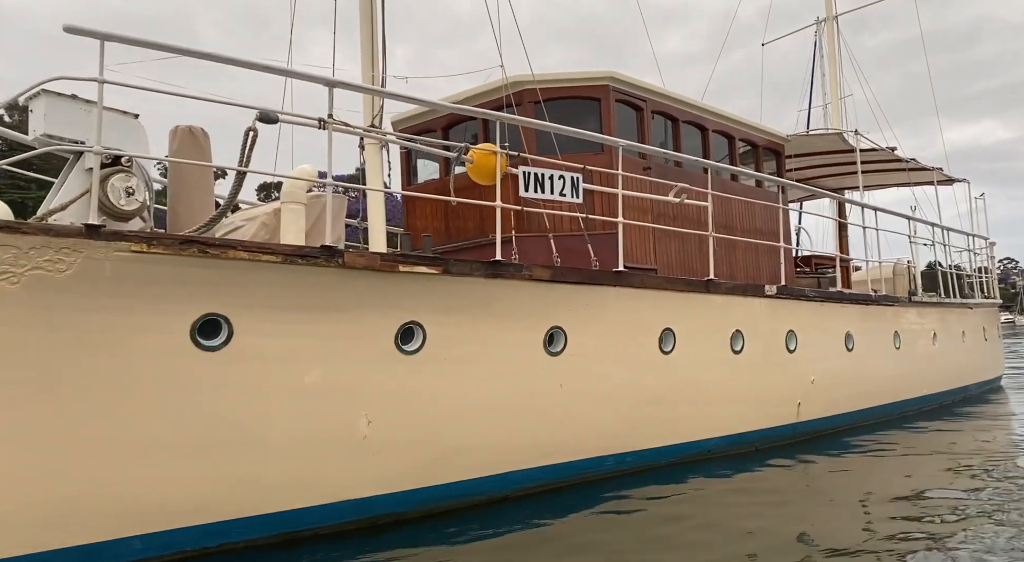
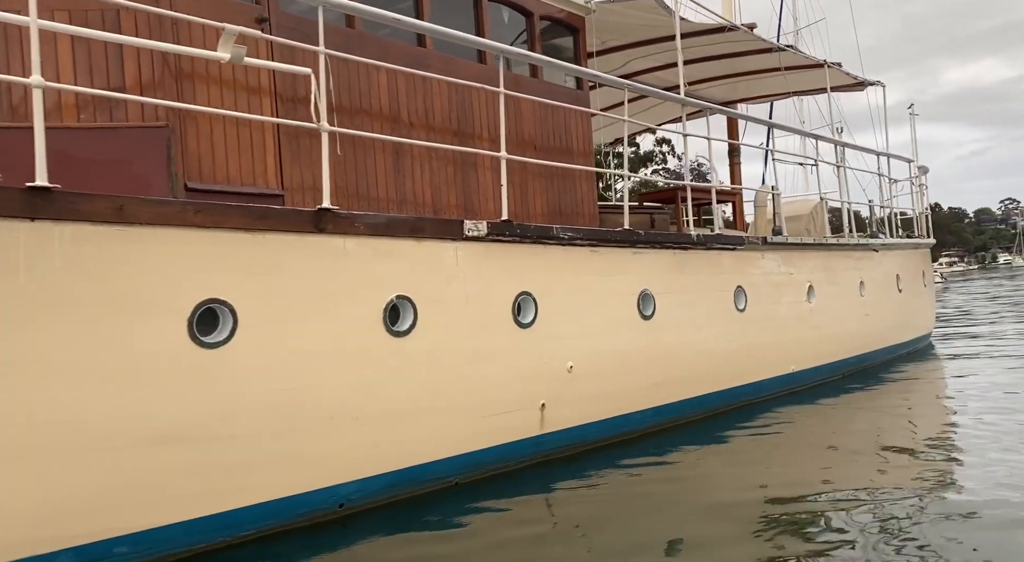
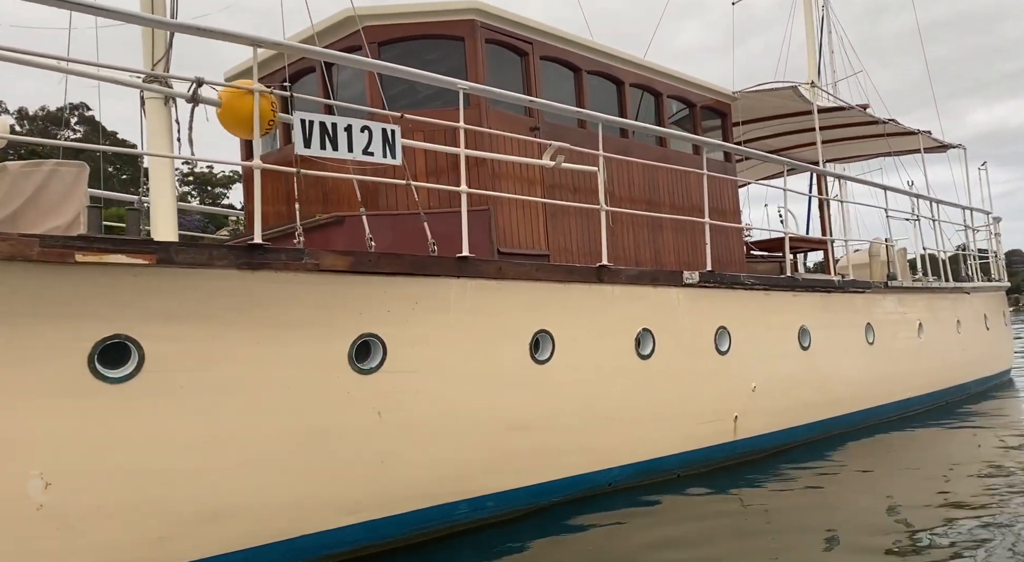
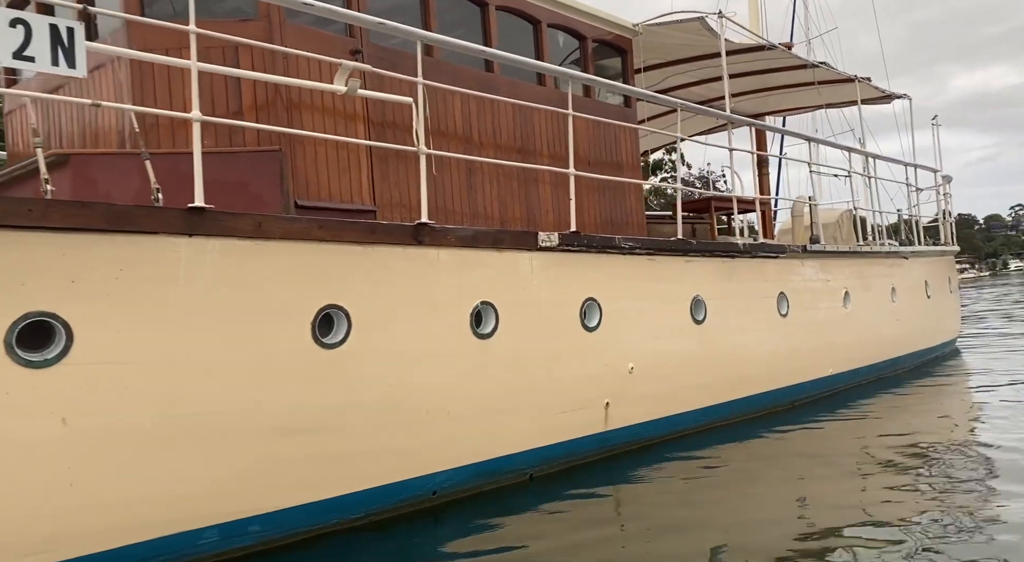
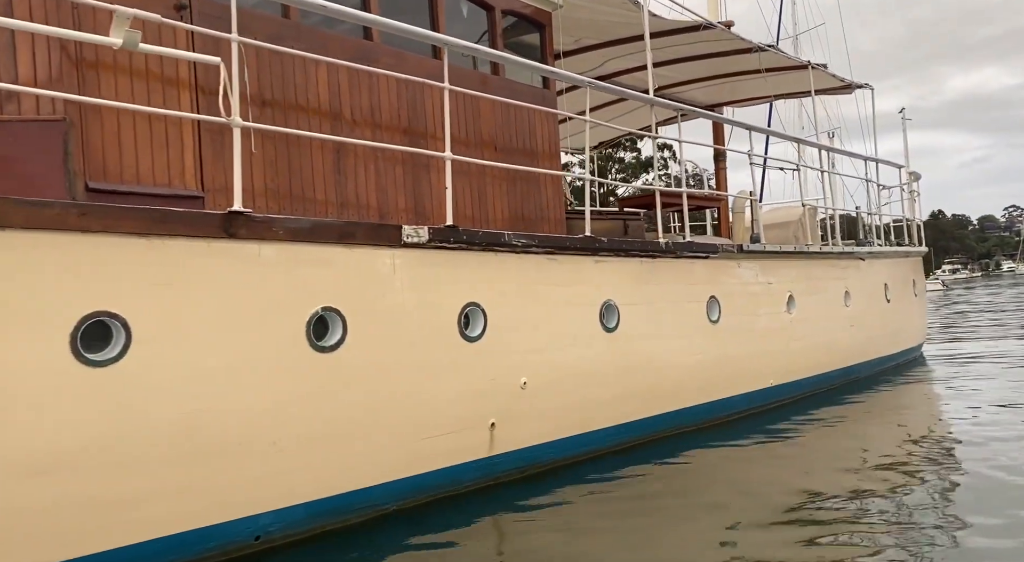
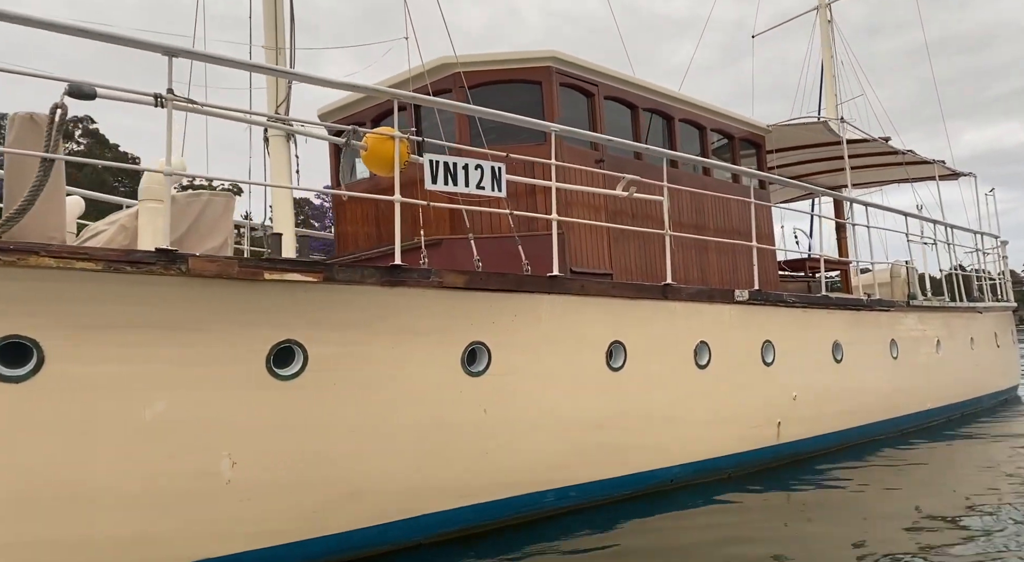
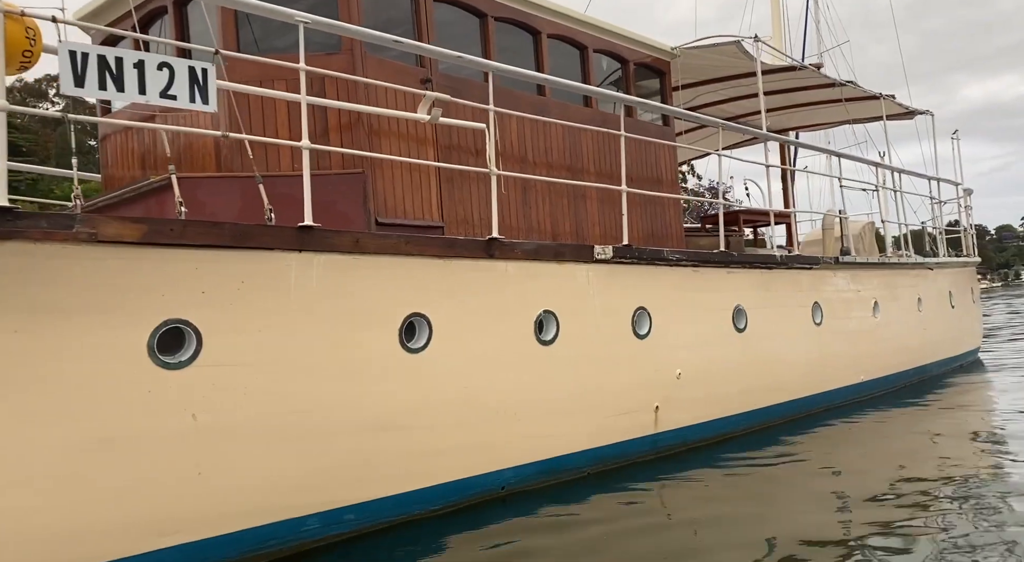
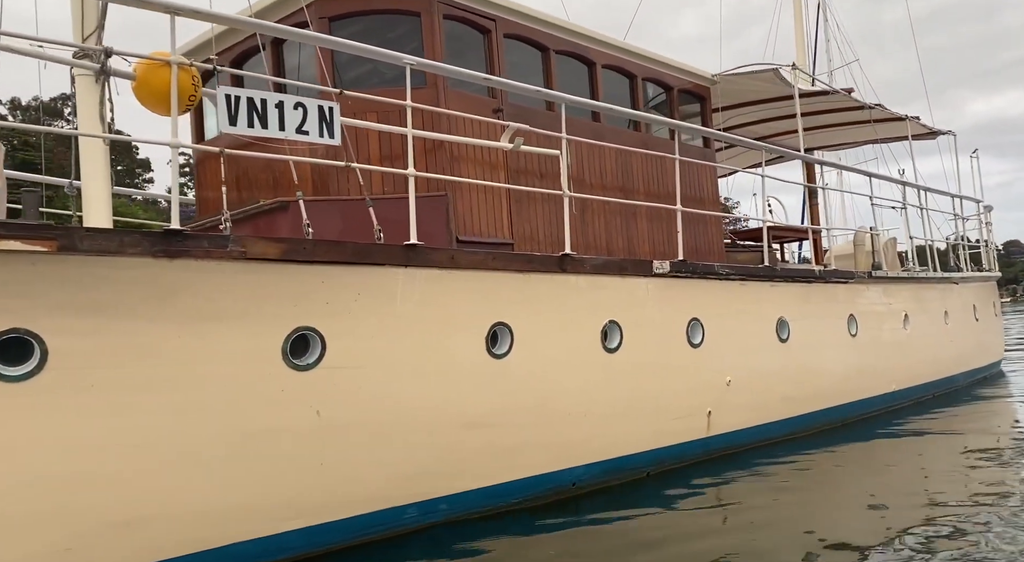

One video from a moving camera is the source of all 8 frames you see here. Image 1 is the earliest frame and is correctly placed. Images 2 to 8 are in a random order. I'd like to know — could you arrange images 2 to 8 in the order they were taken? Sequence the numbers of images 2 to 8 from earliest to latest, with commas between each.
6, 3, 8, 7, 4, 2, 5
